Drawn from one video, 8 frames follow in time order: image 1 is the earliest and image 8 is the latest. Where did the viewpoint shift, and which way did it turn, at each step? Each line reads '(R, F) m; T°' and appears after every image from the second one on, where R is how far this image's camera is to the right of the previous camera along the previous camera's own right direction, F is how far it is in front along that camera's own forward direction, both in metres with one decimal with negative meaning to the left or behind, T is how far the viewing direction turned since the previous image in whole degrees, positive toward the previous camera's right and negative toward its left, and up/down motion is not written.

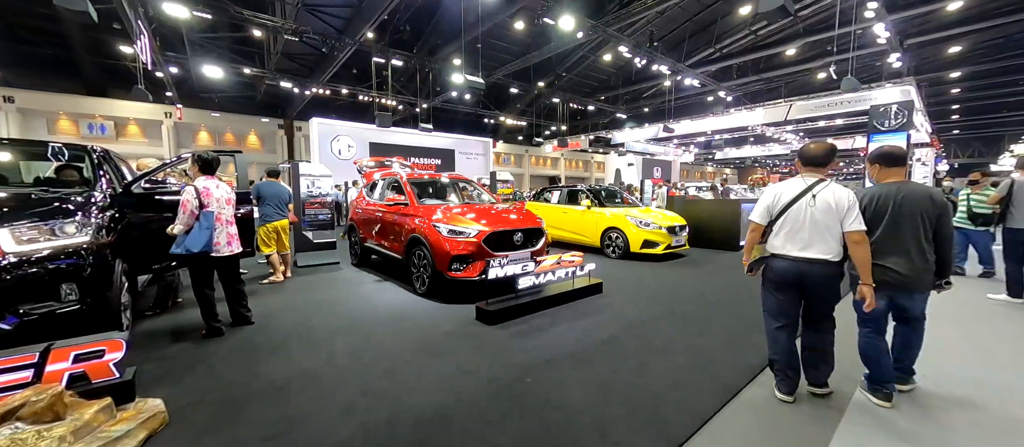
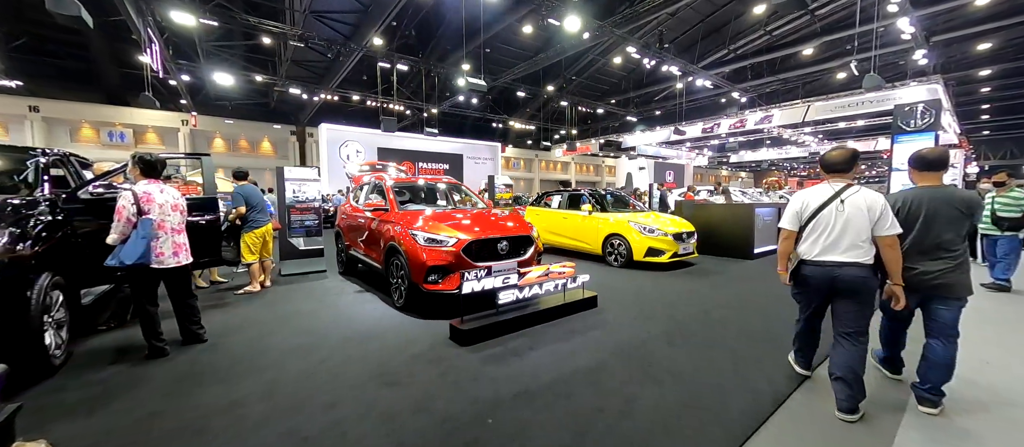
(+0.3, +0.4) m; -2°
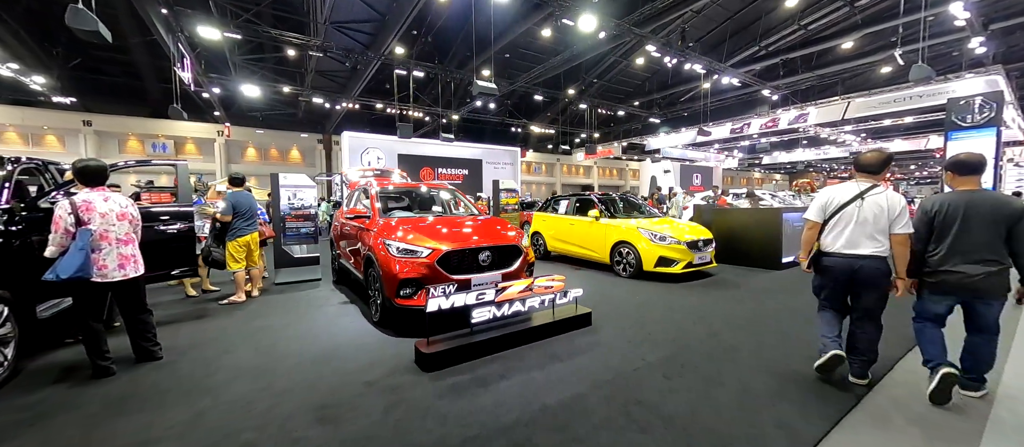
(+0.4, +0.4) m; -4°
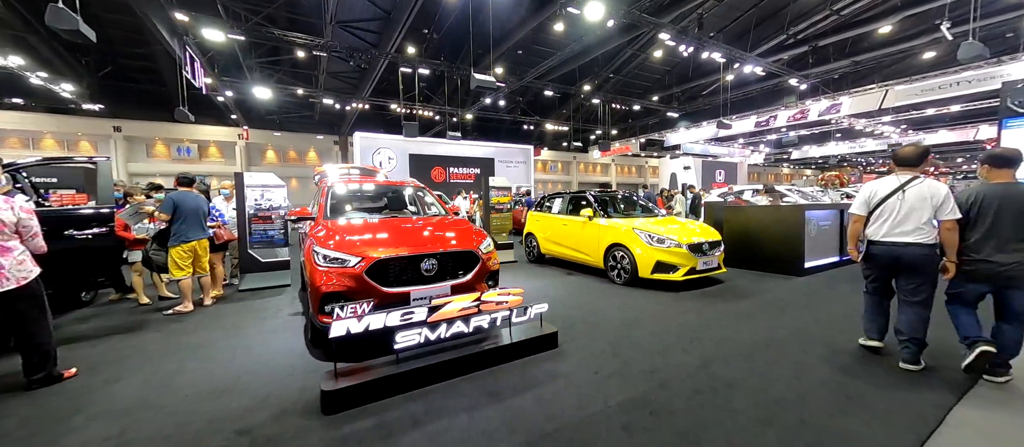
(+0.5, +0.6) m; -3°
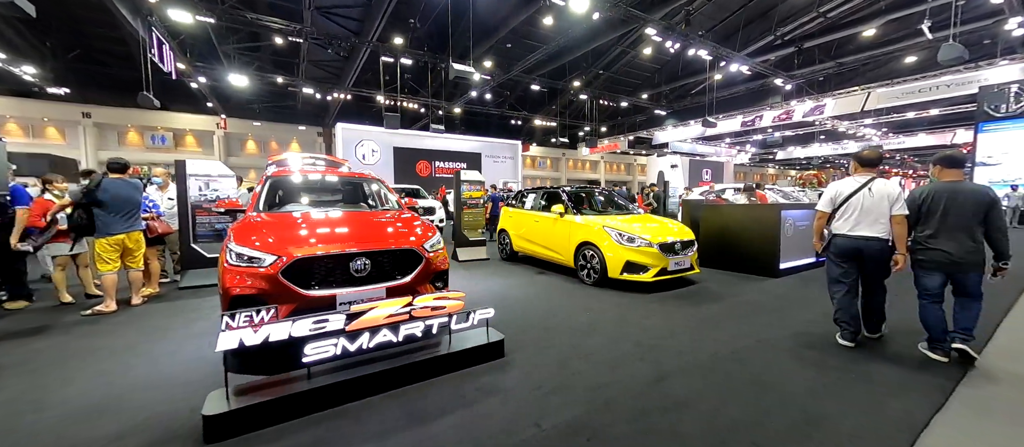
(+0.3, +0.3) m; +2°
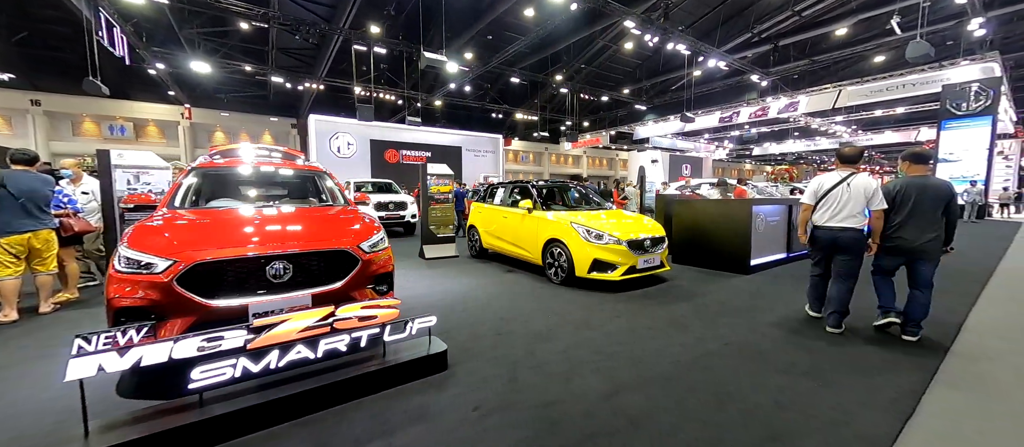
(+0.3, +0.3) m; +3°
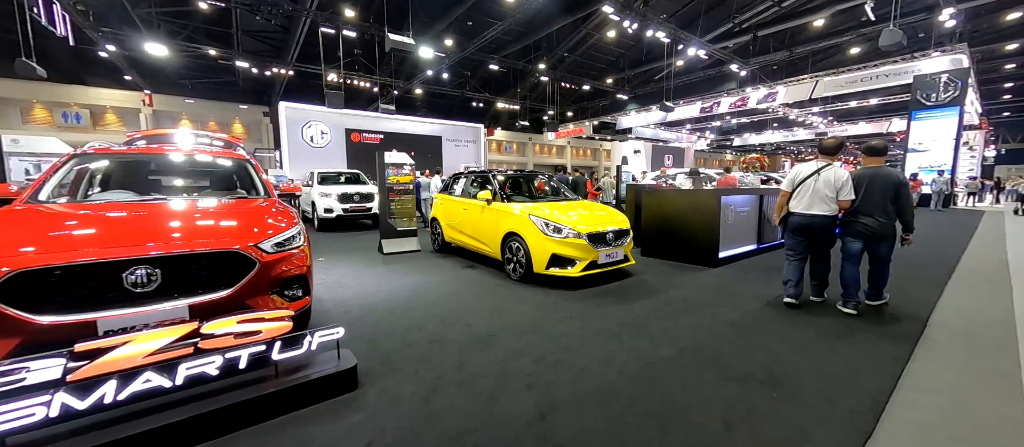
(+0.4, +0.3) m; +2°
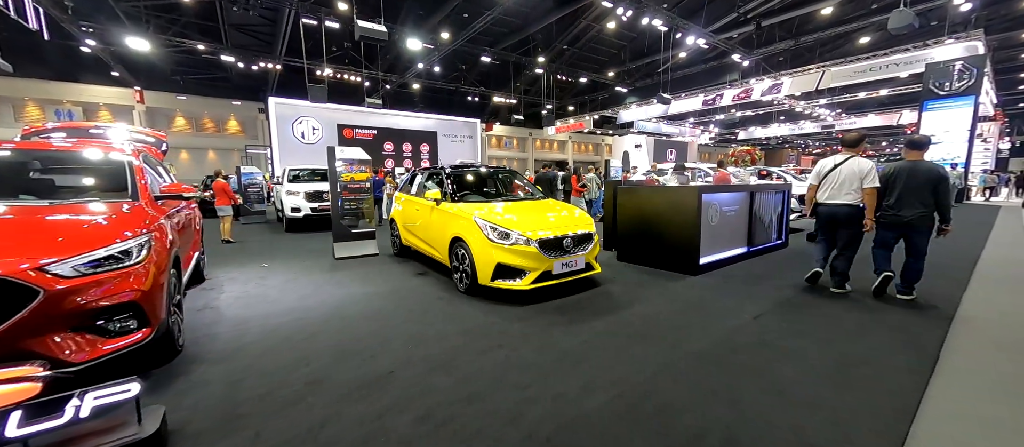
(+0.6, +0.6) m; -1°
